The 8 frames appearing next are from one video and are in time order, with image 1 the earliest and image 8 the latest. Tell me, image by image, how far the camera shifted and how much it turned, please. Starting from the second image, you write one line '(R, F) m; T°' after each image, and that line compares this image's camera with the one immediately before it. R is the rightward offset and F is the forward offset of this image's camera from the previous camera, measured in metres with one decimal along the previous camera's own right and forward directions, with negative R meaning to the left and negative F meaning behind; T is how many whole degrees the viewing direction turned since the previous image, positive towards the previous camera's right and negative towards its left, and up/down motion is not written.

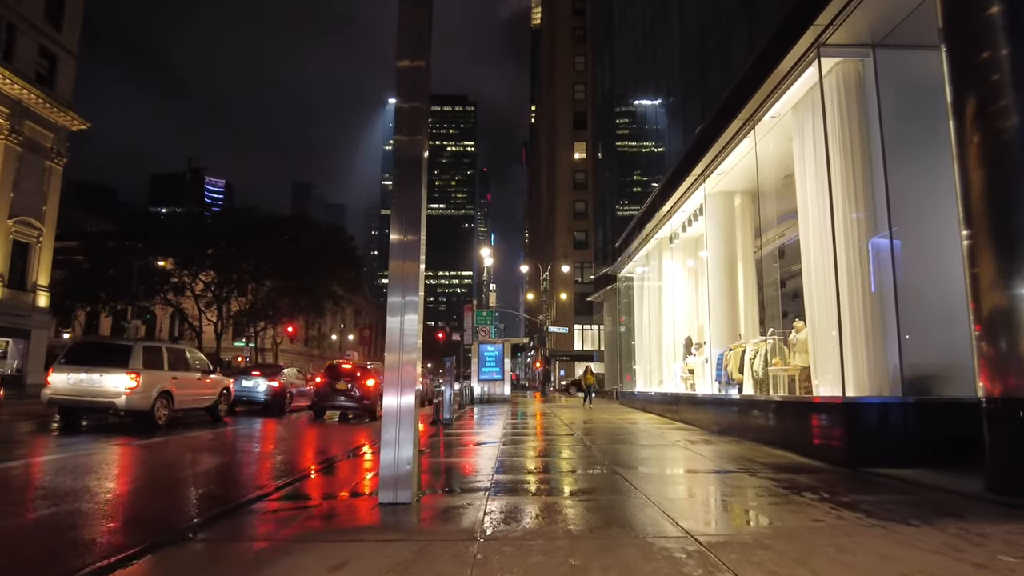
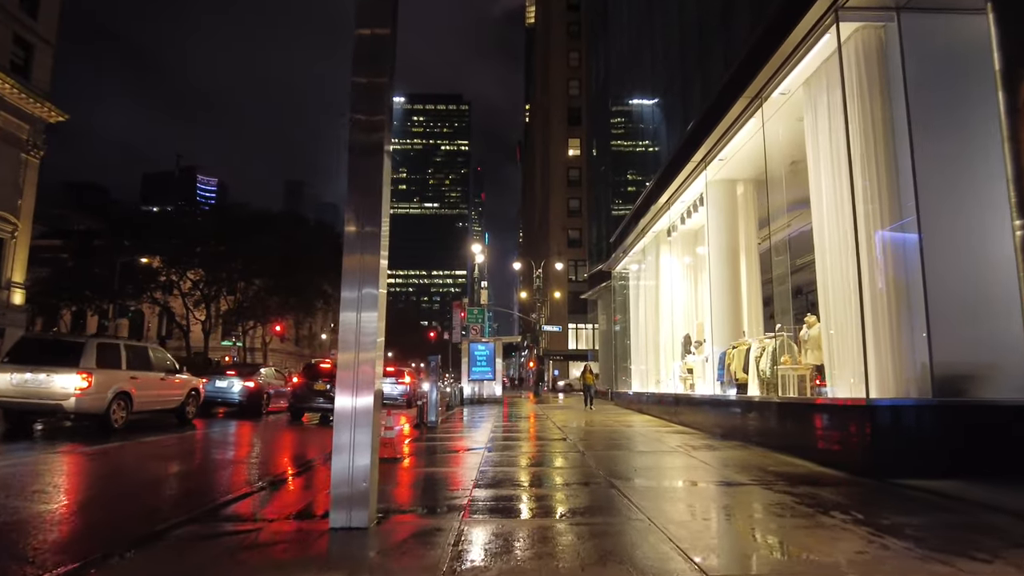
(+0.1, +1.0) m; 0°
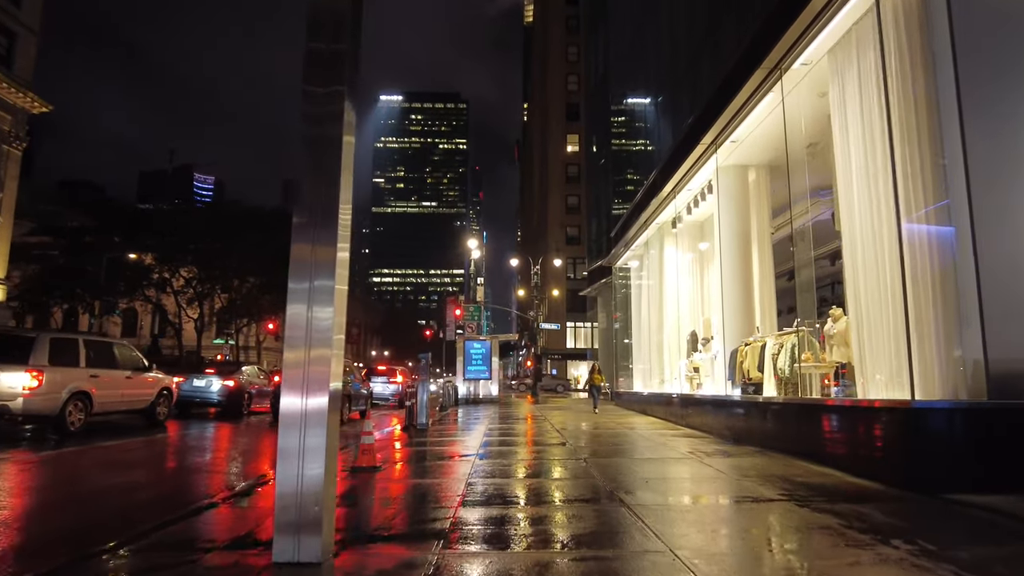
(+0.1, +1.0) m; 0°
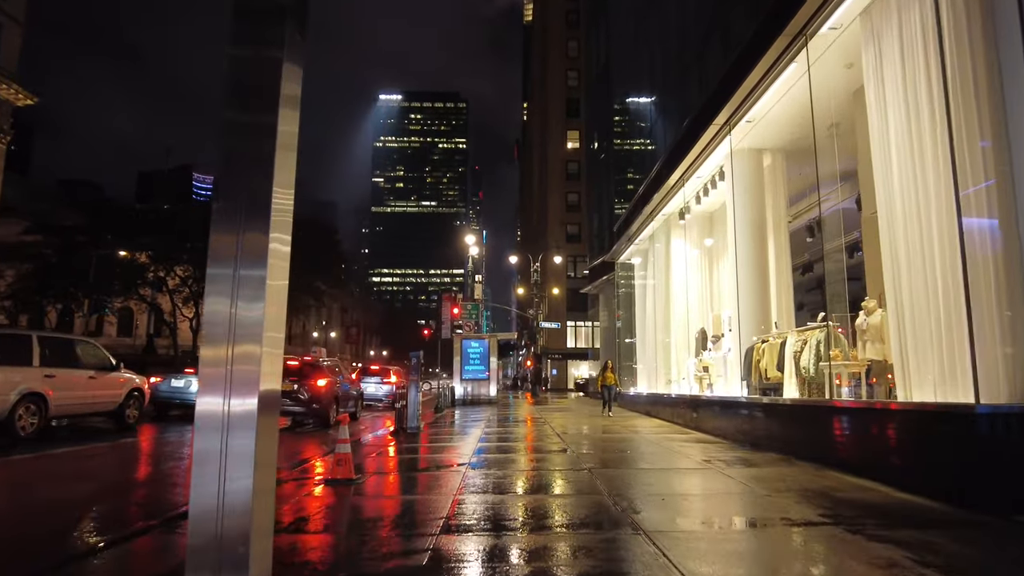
(+0.1, +1.0) m; 0°
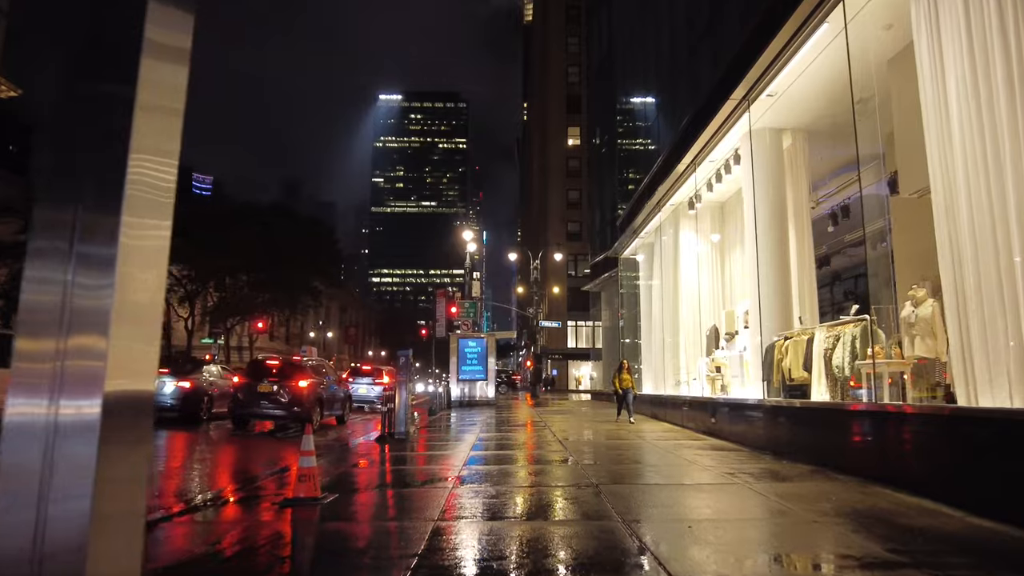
(+0.1, +1.1) m; 0°
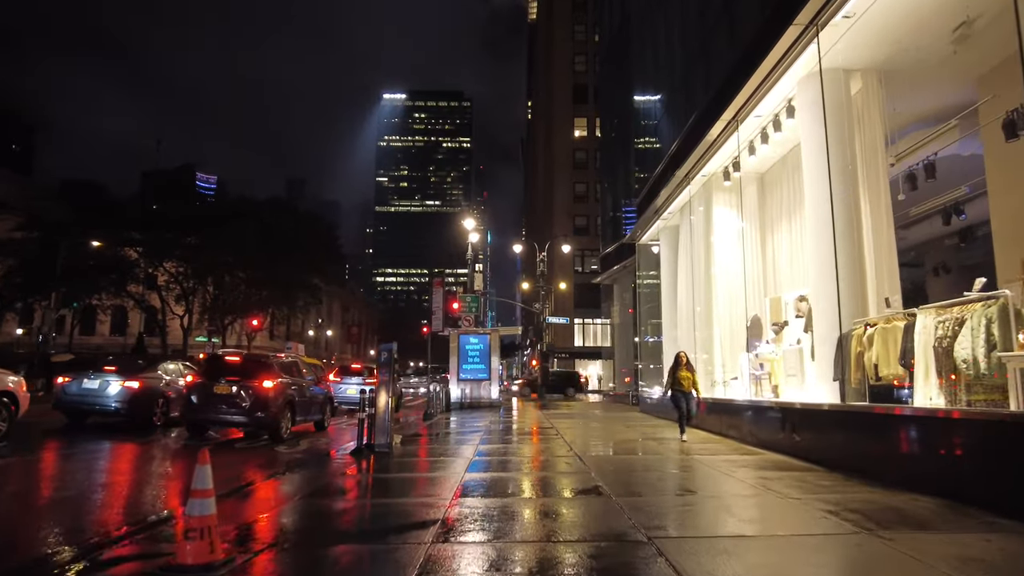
(0.0, +2.3) m; 0°
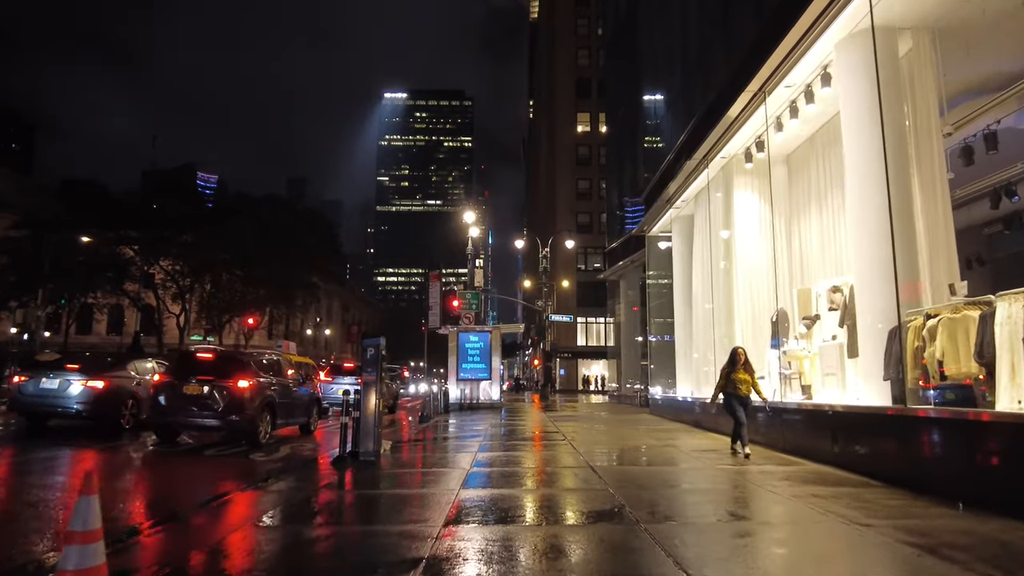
(0.0, +1.2) m; 0°
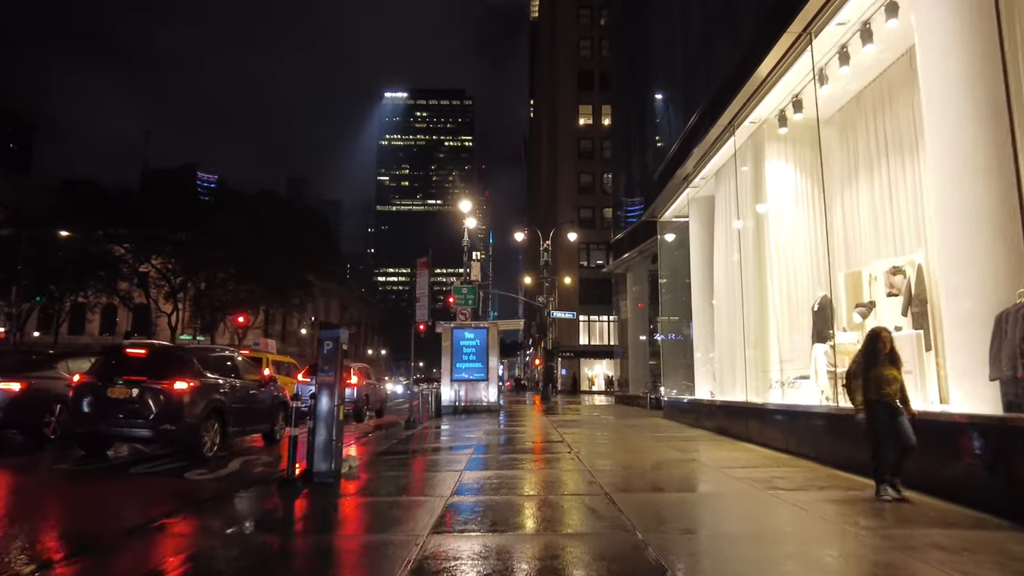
(+0.1, +1.9) m; 0°
